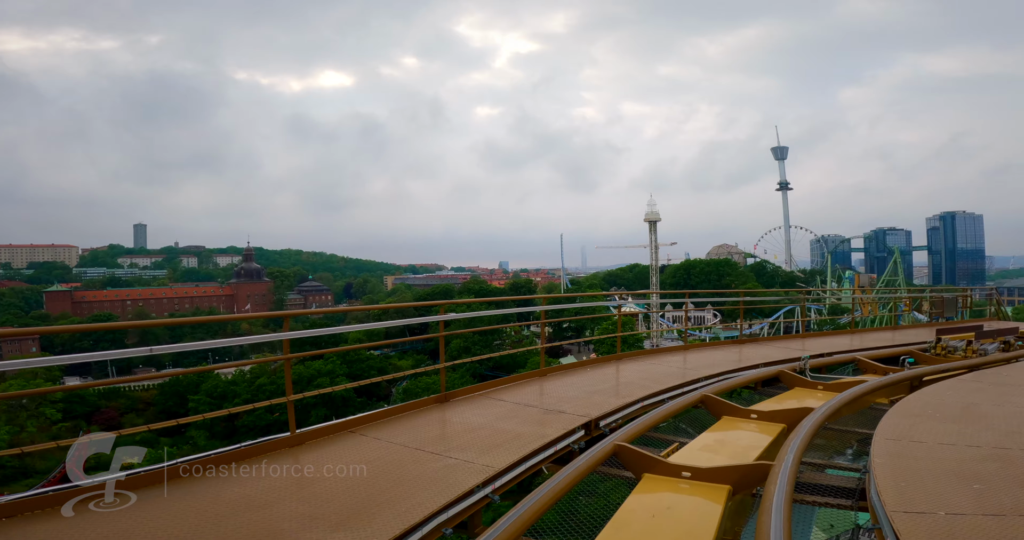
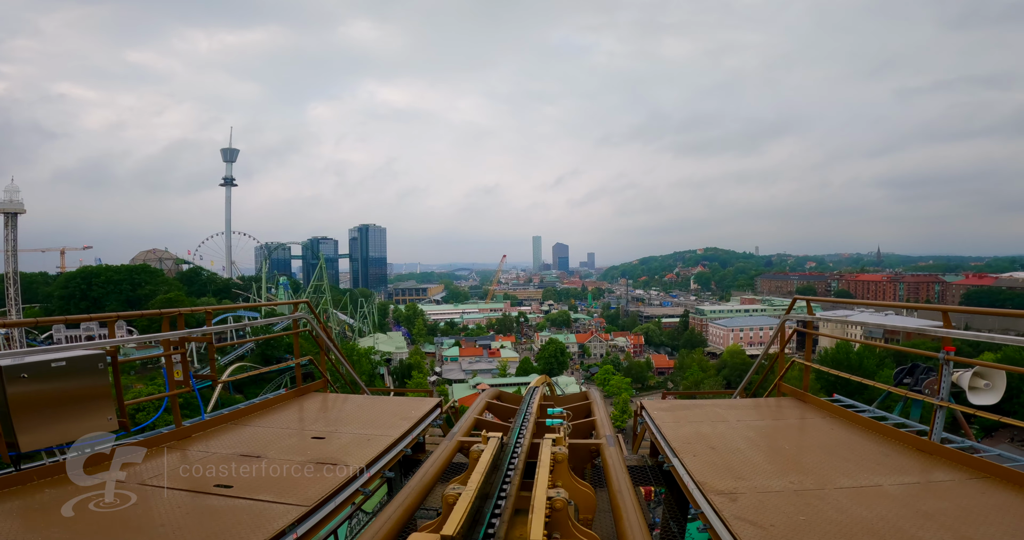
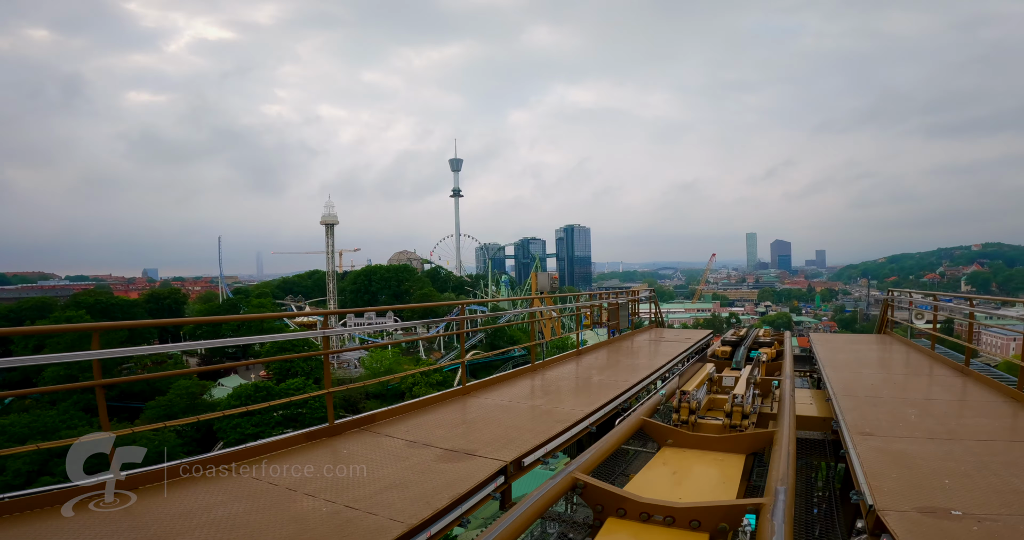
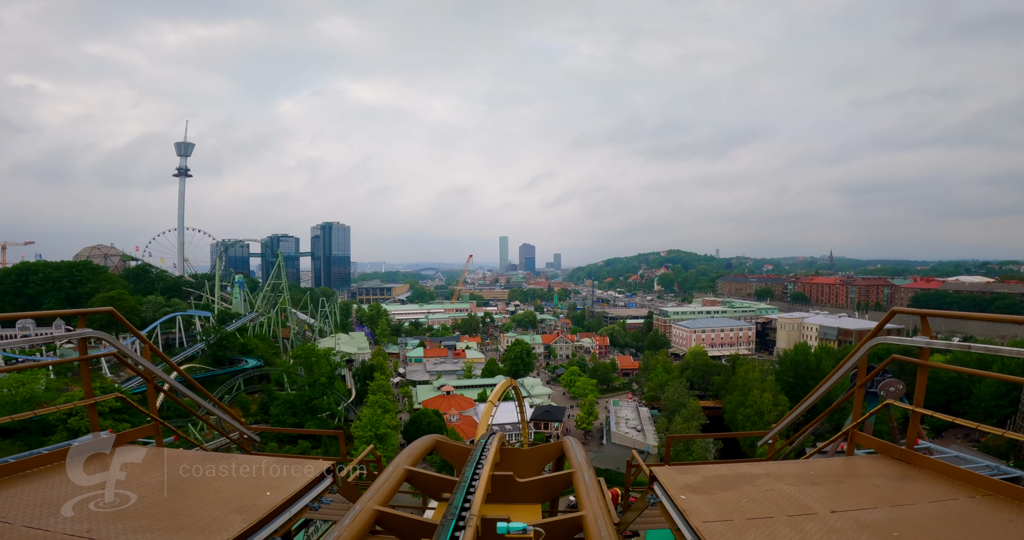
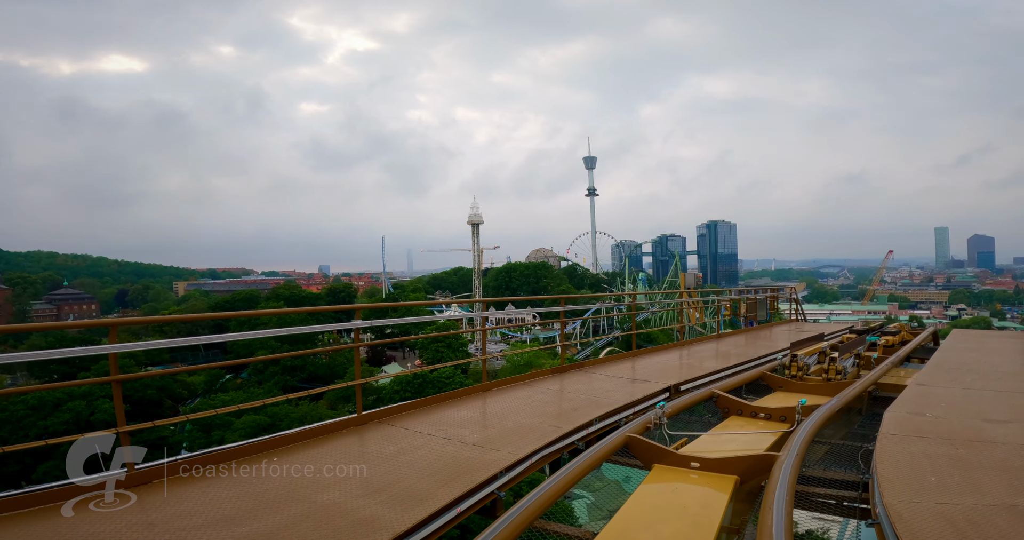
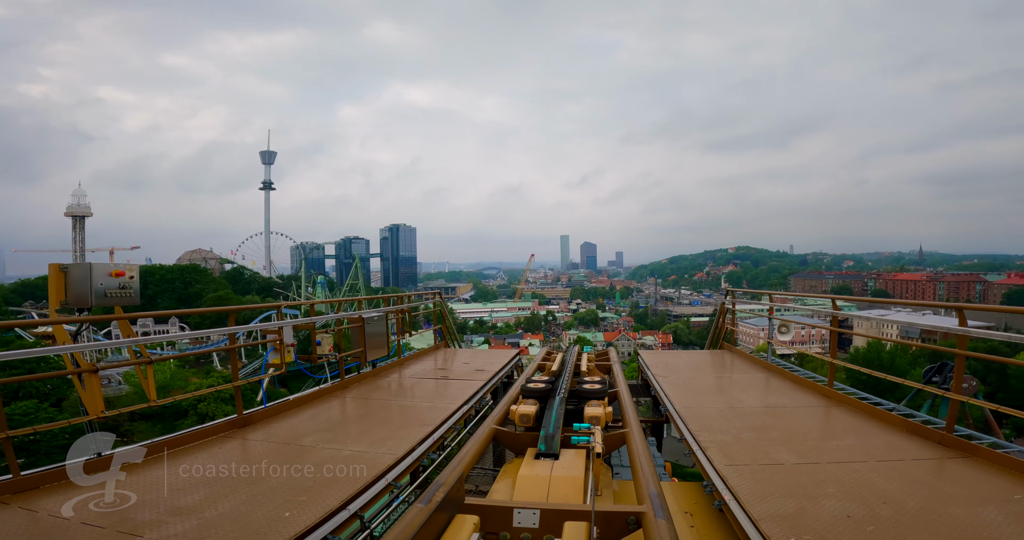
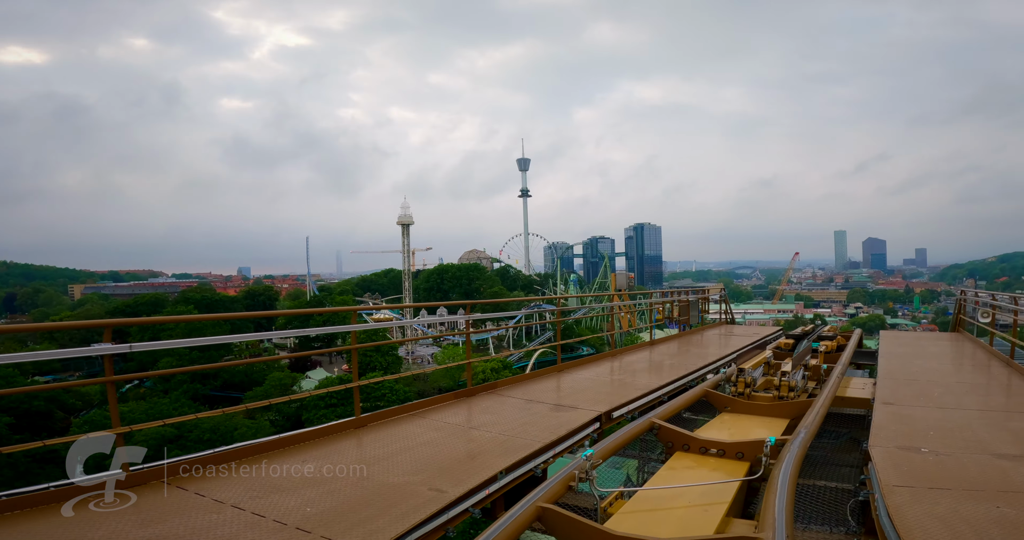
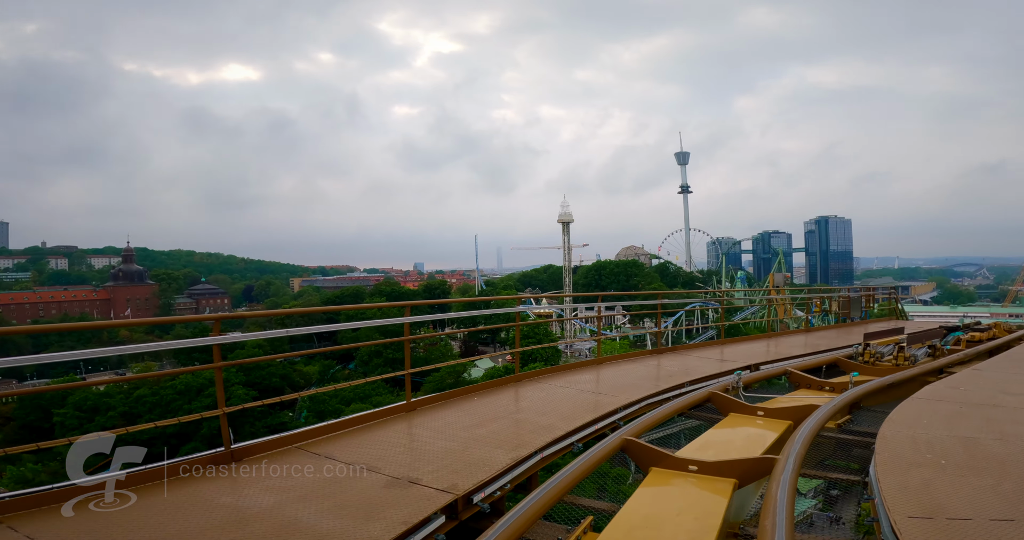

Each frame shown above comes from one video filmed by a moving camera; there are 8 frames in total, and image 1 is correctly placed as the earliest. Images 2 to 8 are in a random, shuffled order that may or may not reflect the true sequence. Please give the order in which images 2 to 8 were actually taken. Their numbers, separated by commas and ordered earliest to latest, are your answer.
8, 5, 7, 3, 6, 2, 4
